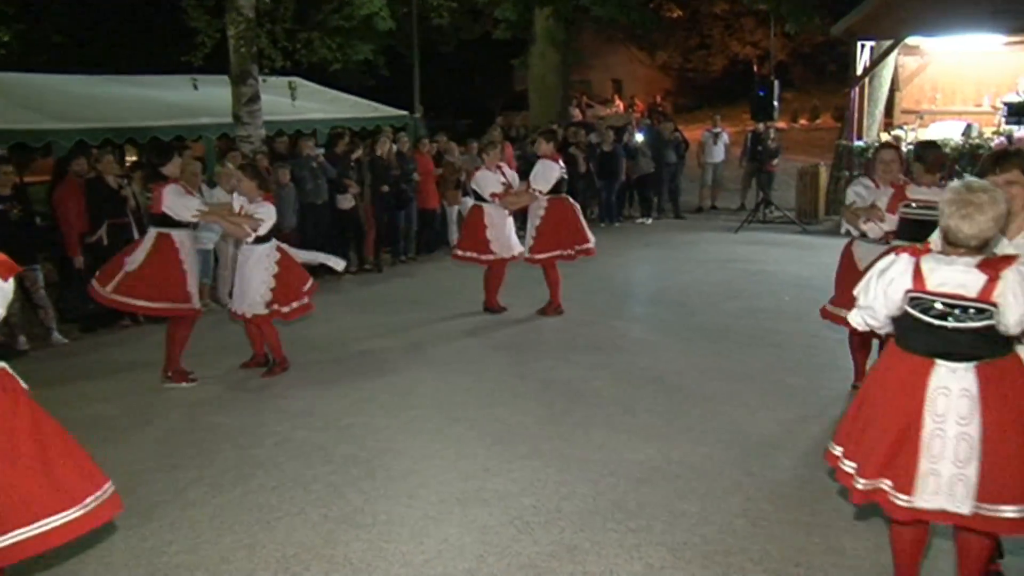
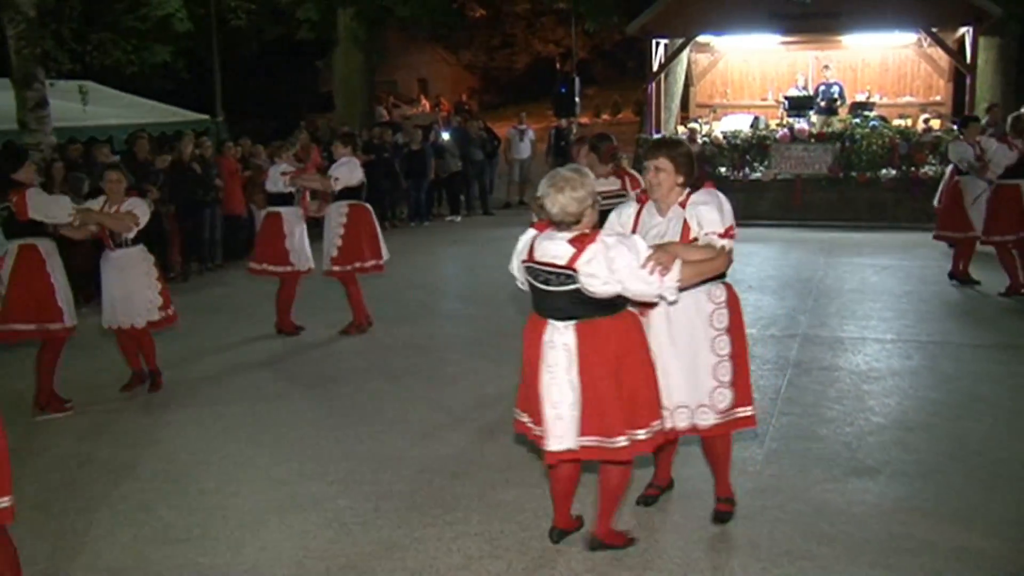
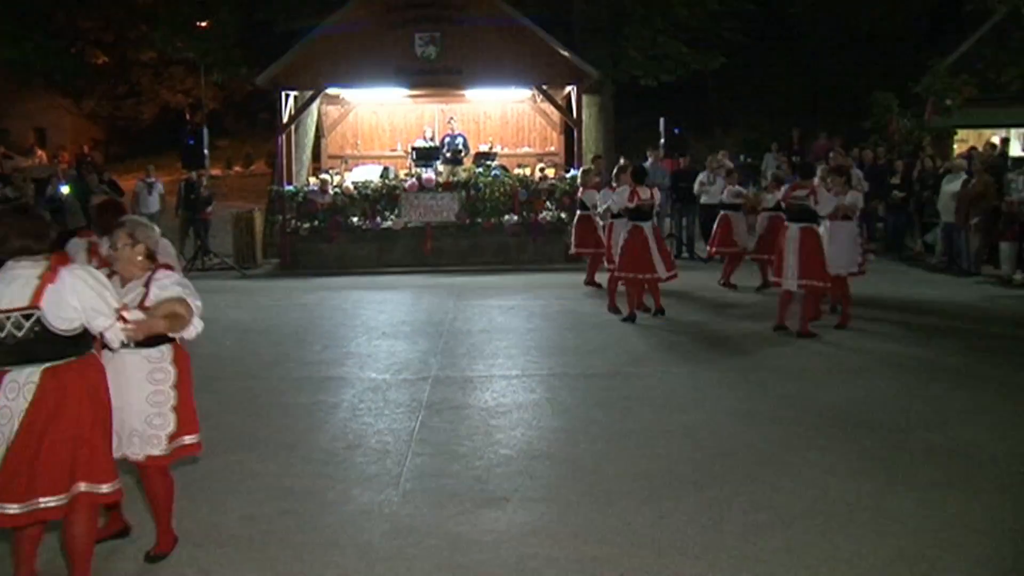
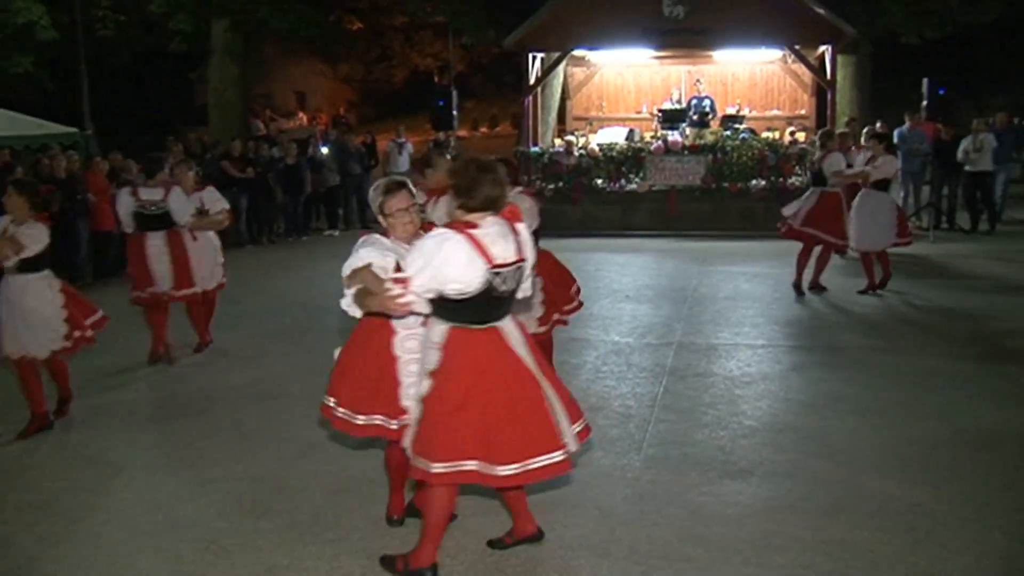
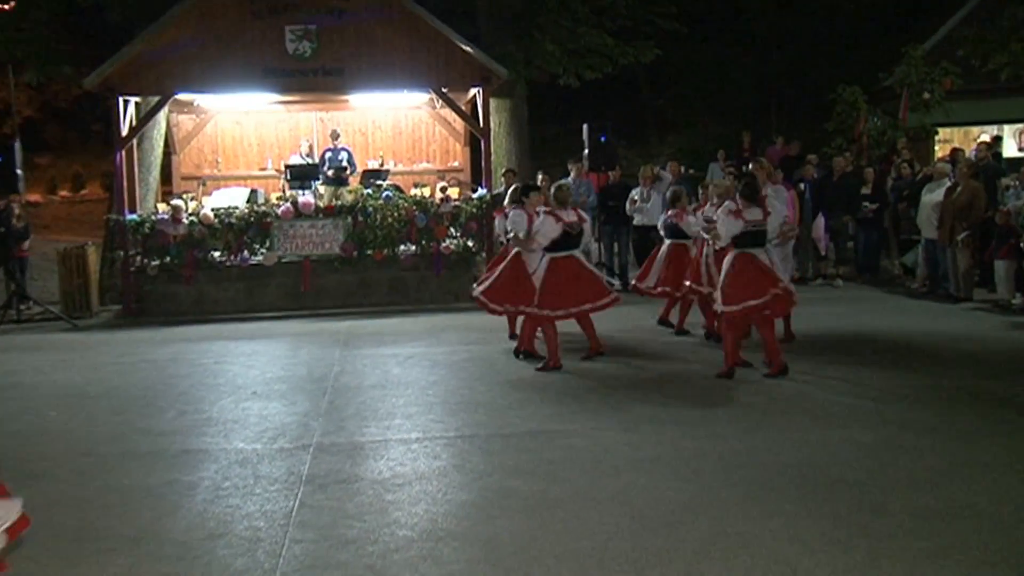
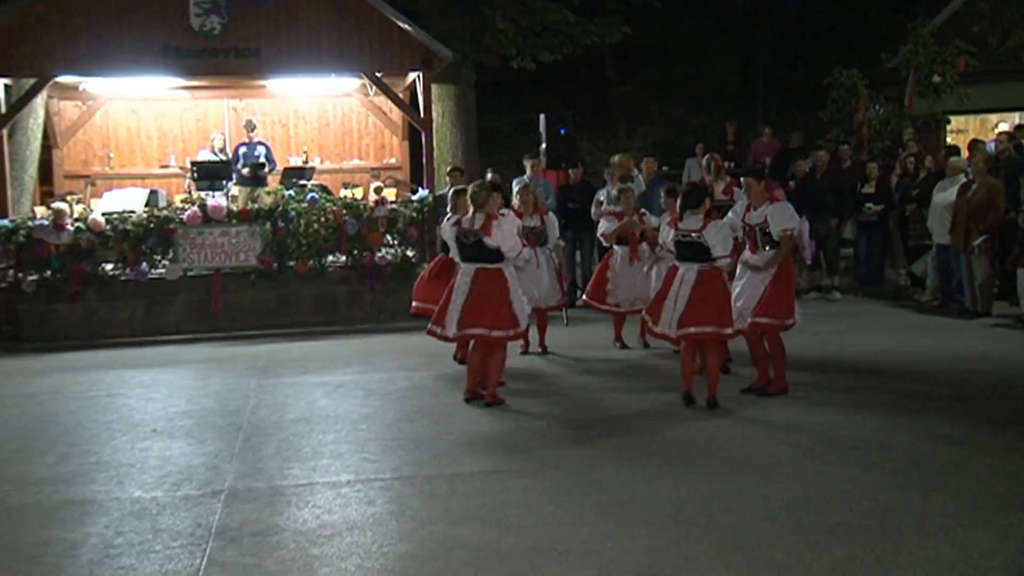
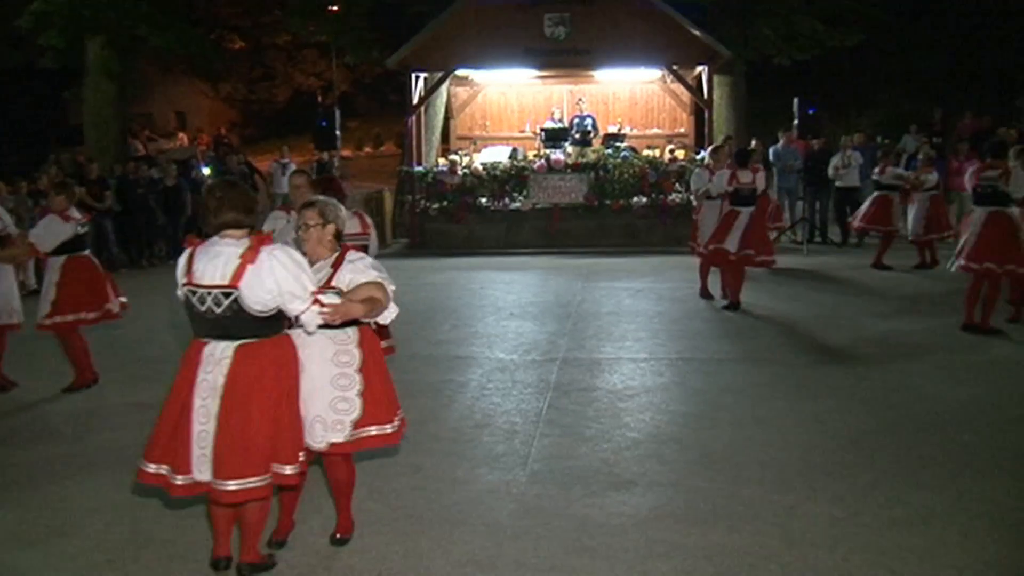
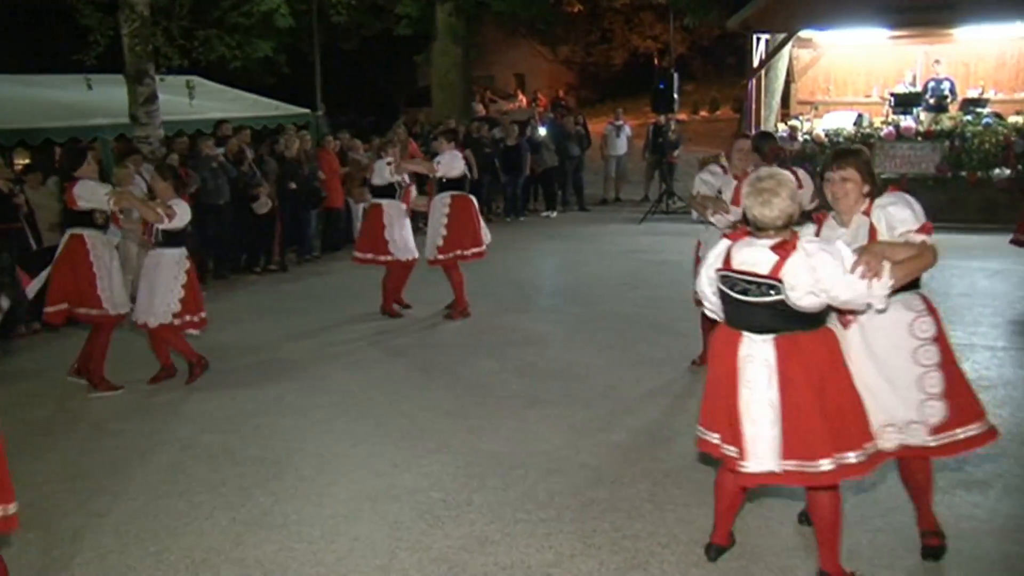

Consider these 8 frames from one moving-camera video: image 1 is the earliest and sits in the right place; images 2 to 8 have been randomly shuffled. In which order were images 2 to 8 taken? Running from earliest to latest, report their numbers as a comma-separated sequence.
8, 2, 4, 7, 3, 5, 6
